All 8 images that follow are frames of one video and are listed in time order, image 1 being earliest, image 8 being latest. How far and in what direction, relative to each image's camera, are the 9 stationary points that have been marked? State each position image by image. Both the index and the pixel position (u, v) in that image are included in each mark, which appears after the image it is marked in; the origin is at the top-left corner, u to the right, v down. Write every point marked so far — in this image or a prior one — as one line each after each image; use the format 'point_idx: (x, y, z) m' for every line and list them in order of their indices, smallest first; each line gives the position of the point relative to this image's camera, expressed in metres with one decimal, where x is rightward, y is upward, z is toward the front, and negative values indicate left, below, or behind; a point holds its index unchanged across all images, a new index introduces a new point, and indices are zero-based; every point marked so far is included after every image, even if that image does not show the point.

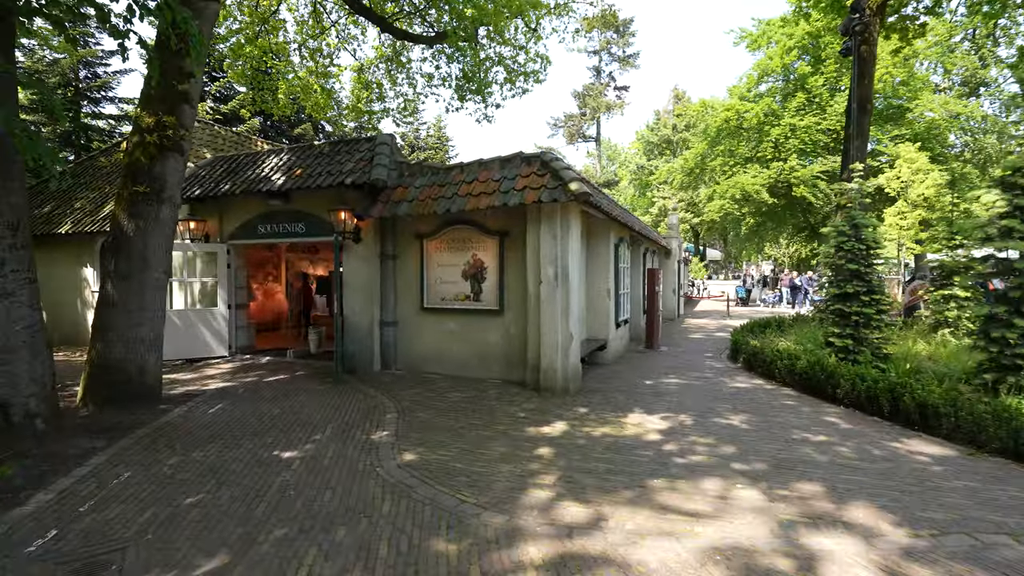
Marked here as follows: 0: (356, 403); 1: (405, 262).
0: (-2.0, -1.5, +6.9) m
1: (-1.8, +0.4, +9.2) m
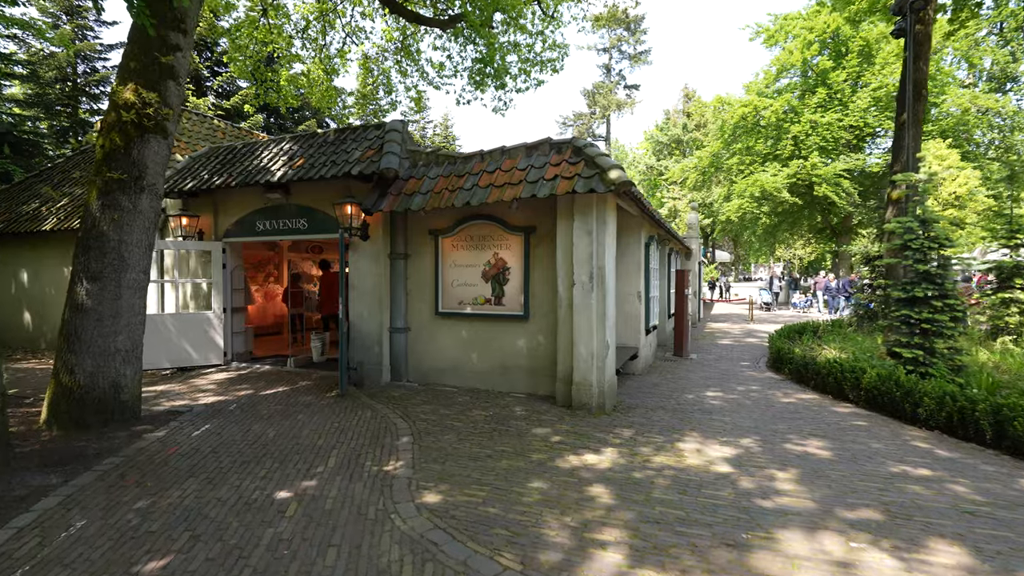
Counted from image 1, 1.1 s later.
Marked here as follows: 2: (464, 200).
0: (-1.7, -1.5, +6.0) m
1: (-1.5, +0.4, +8.3) m
2: (-0.7, +1.1, +7.2) m
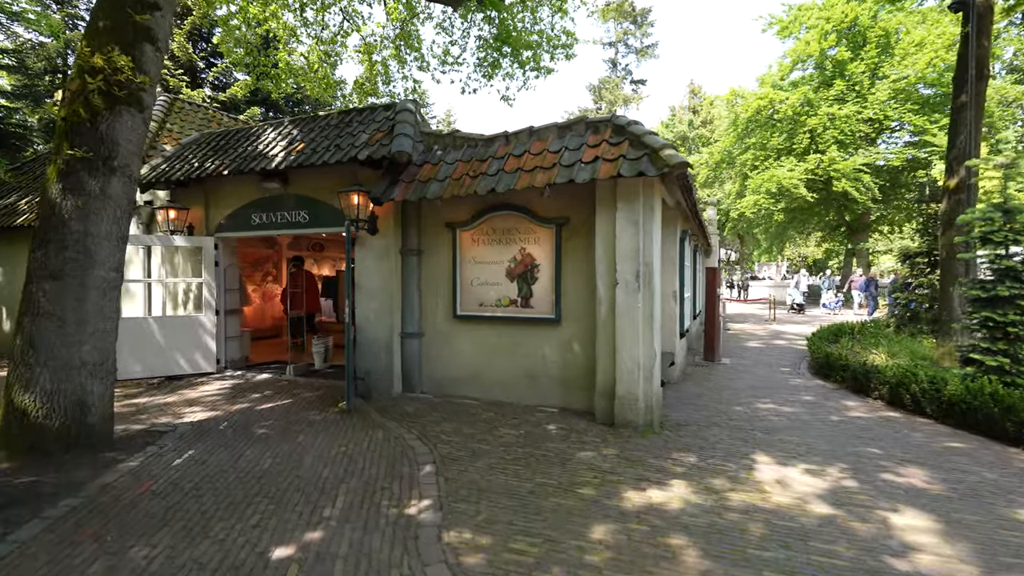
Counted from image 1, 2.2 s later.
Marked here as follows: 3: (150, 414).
0: (-1.3, -1.5, +5.1) m
1: (-1.1, +0.4, +7.4) m
2: (-0.3, +1.2, +6.3) m
3: (-4.3, -1.5, +6.3) m
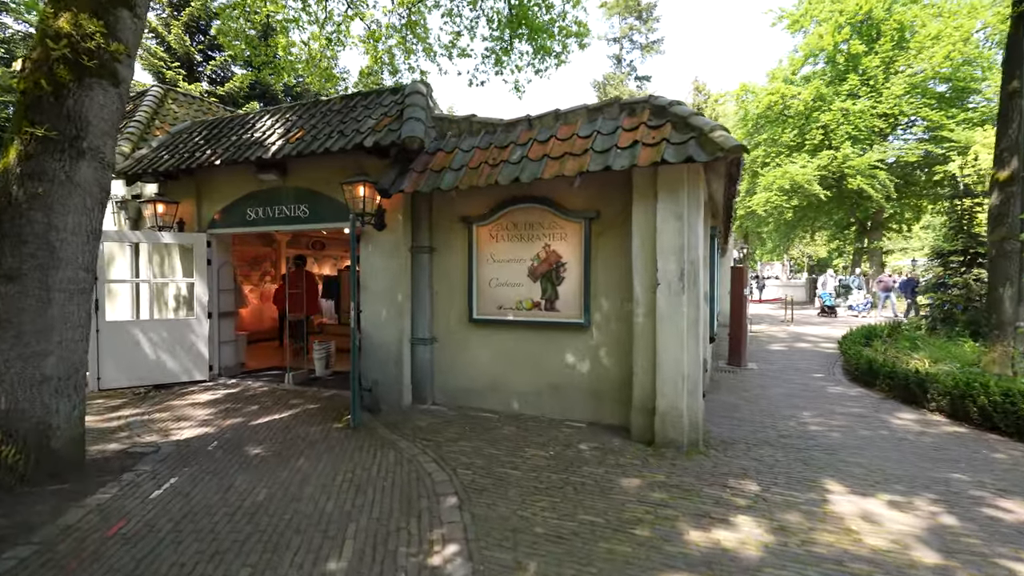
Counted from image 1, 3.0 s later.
0: (-1.0, -1.6, +4.4) m
1: (-0.8, +0.4, +6.7) m
2: (0.0, +1.1, +5.6) m
3: (-4.0, -1.5, +5.7) m
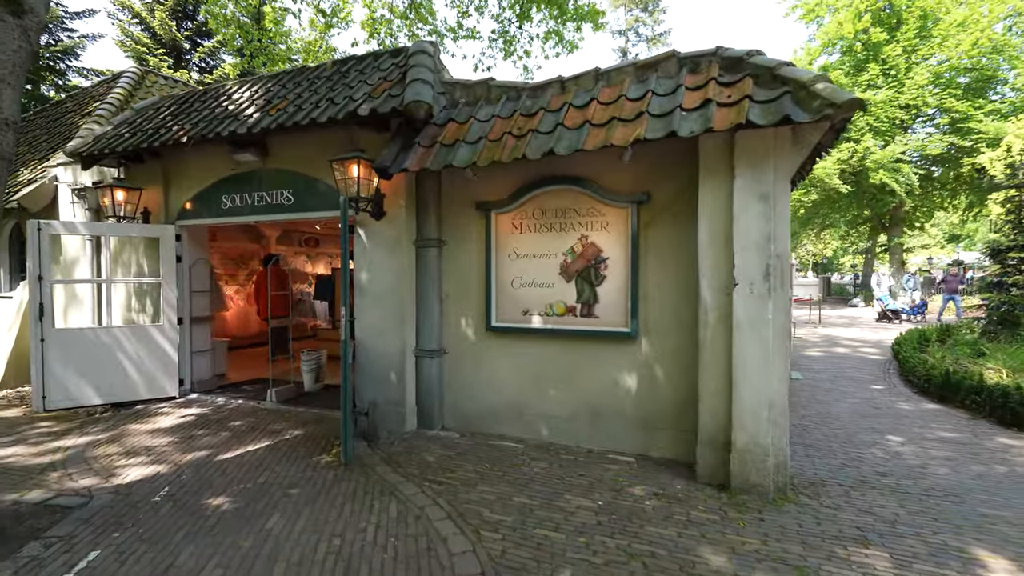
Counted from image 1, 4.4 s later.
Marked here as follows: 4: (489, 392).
0: (-0.8, -1.6, +3.3) m
1: (-0.6, +0.4, +5.5) m
2: (+0.2, +1.1, +4.4) m
3: (-3.7, -1.5, +4.5) m
4: (-0.2, -1.0, +5.4) m
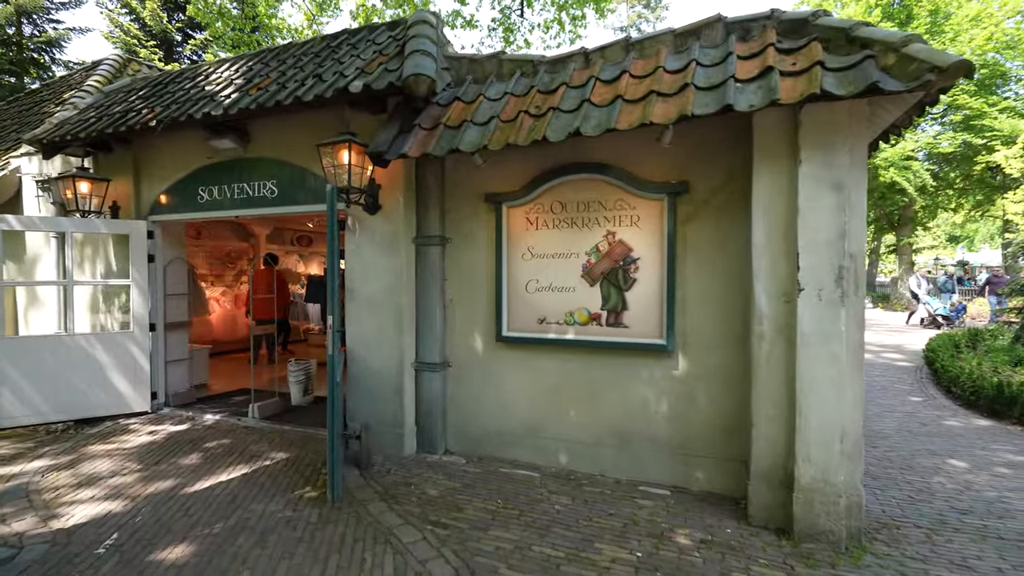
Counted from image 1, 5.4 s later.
0: (-0.6, -1.6, +2.6) m
1: (-0.4, +0.3, +4.8) m
2: (+0.3, +1.1, +3.8) m
3: (-3.6, -1.6, +3.8) m
4: (-0.1, -1.1, +4.7) m
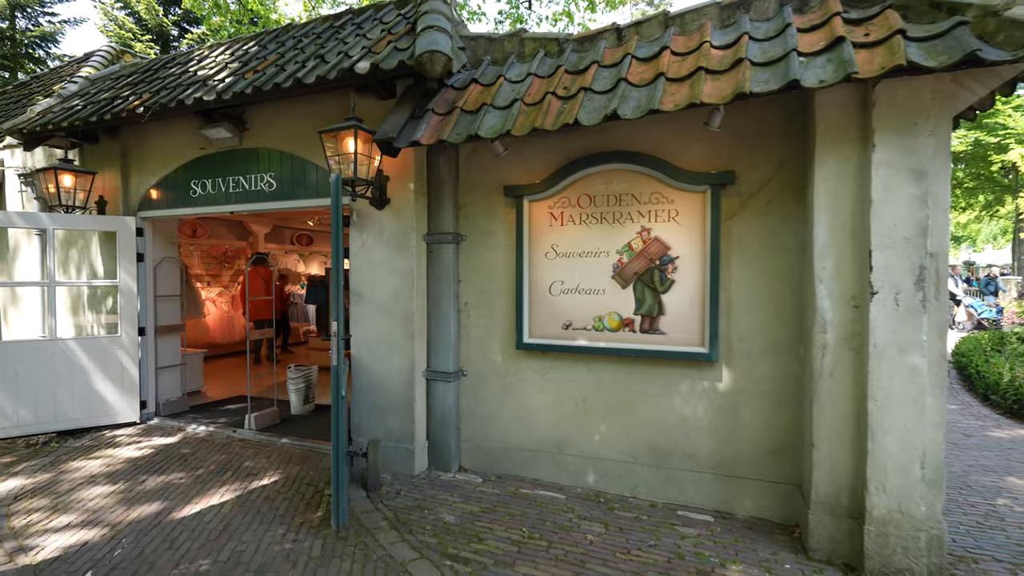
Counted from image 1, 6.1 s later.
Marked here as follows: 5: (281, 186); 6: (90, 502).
0: (-0.4, -1.6, +2.2) m
1: (-0.3, +0.3, +4.4) m
2: (+0.5, +1.1, +3.3) m
3: (-3.4, -1.6, +3.4) m
4: (+0.1, -1.1, +4.3) m
5: (-2.1, +0.9, +5.0) m
6: (-3.1, -1.6, +3.9) m
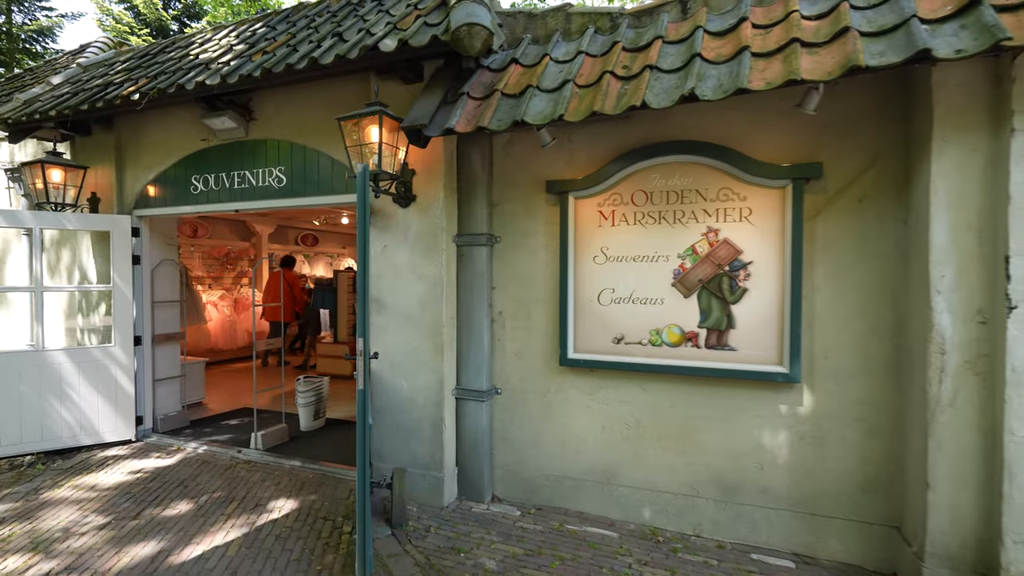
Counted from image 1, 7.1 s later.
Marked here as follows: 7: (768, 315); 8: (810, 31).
0: (-0.2, -1.7, +1.7) m
1: (0.0, +0.3, +3.9) m
2: (+0.8, +1.0, +2.8) m
3: (-3.2, -1.6, +2.9) m
4: (+0.4, -1.2, +3.8) m
5: (-1.8, +0.9, +4.5) m
6: (-2.8, -1.6, +3.4) m
7: (+1.6, -0.2, +3.3) m
8: (+1.5, +1.3, +2.7) m
